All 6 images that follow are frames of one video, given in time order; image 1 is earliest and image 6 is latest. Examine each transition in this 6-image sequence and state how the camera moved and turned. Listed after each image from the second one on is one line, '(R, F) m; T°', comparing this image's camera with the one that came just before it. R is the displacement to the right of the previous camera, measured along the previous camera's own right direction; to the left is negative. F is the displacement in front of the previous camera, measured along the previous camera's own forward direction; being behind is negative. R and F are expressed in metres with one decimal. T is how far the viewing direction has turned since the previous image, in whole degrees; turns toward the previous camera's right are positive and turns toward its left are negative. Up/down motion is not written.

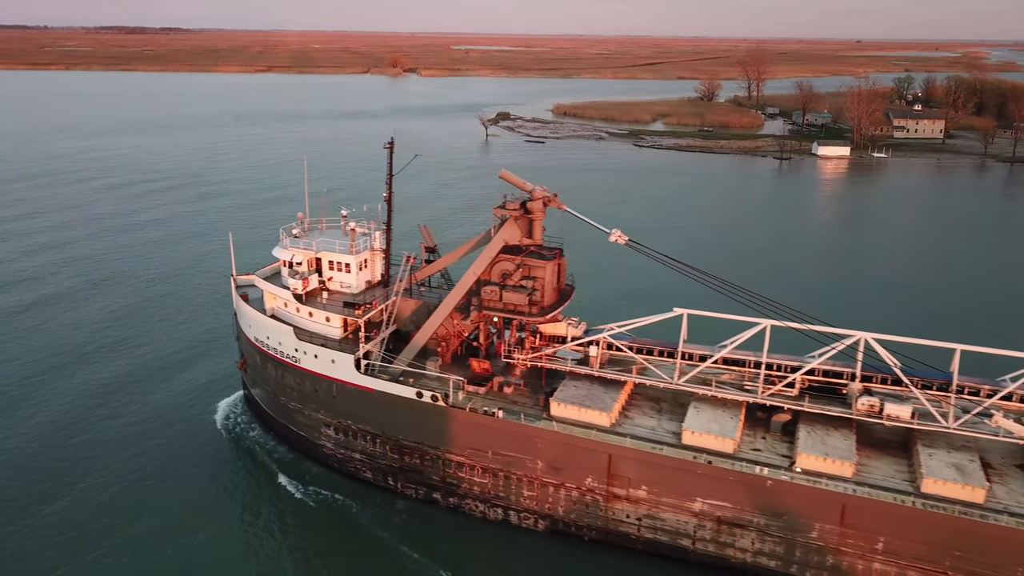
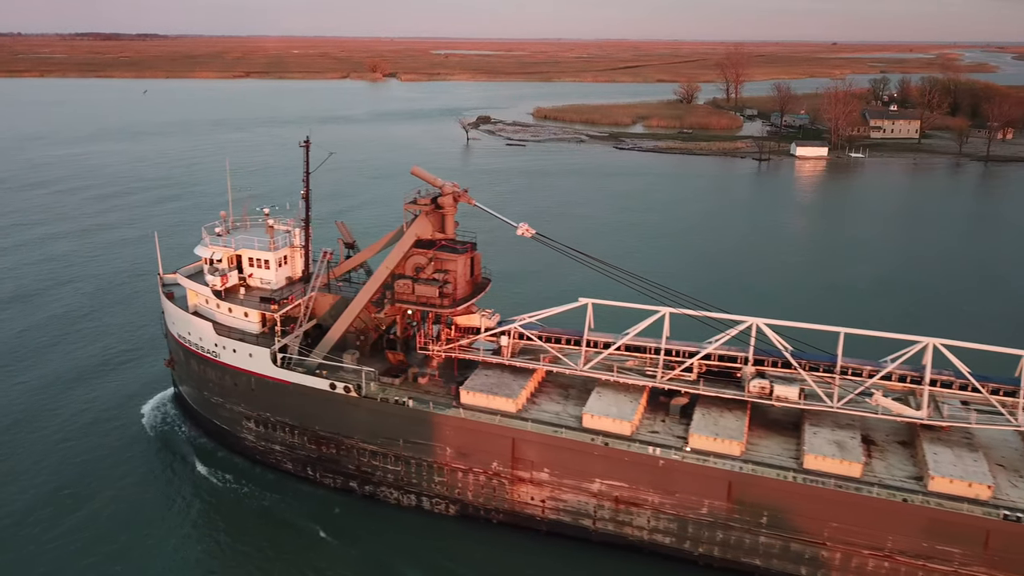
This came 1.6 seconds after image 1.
(+1.8, -0.5) m; +1°
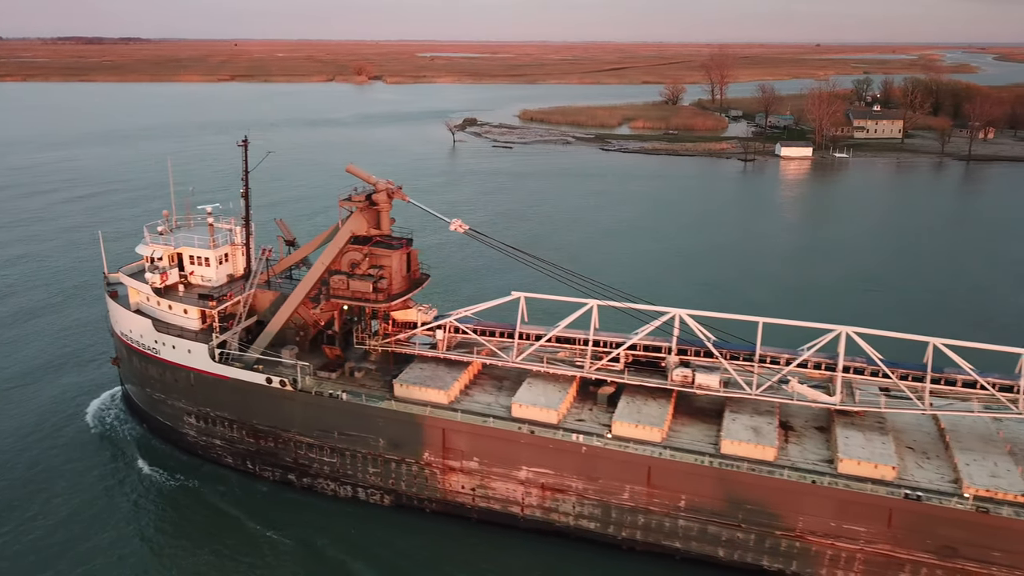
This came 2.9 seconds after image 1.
(+1.4, -0.4) m; +1°
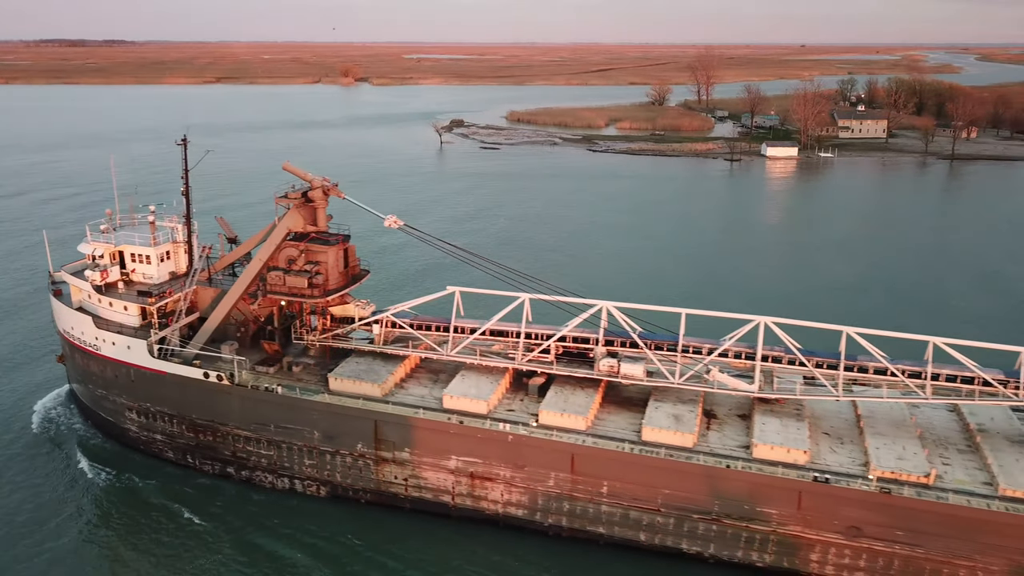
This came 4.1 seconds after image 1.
(+1.4, -0.4) m; +1°
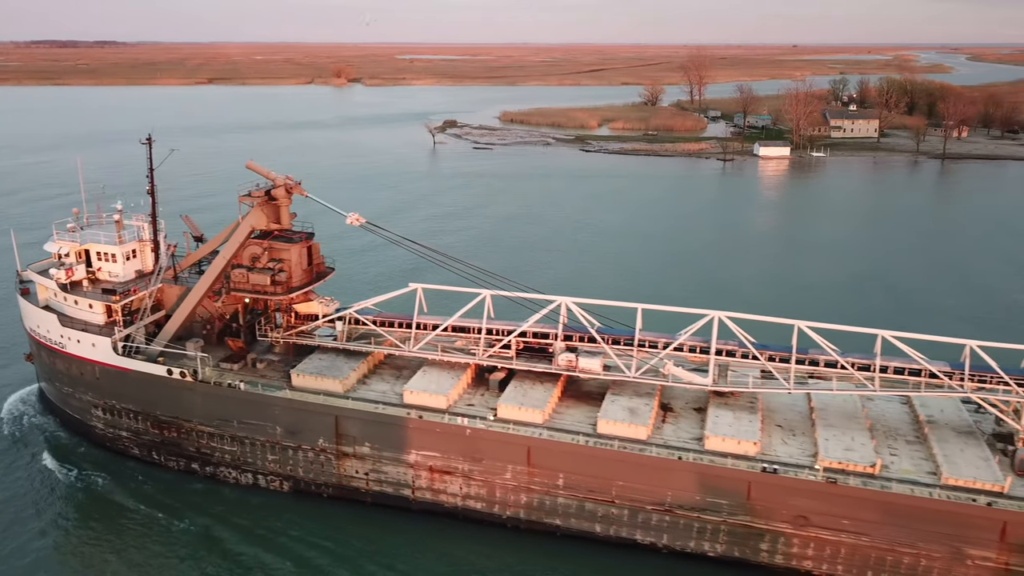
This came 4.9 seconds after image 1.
(+0.9, -0.2) m; 0°
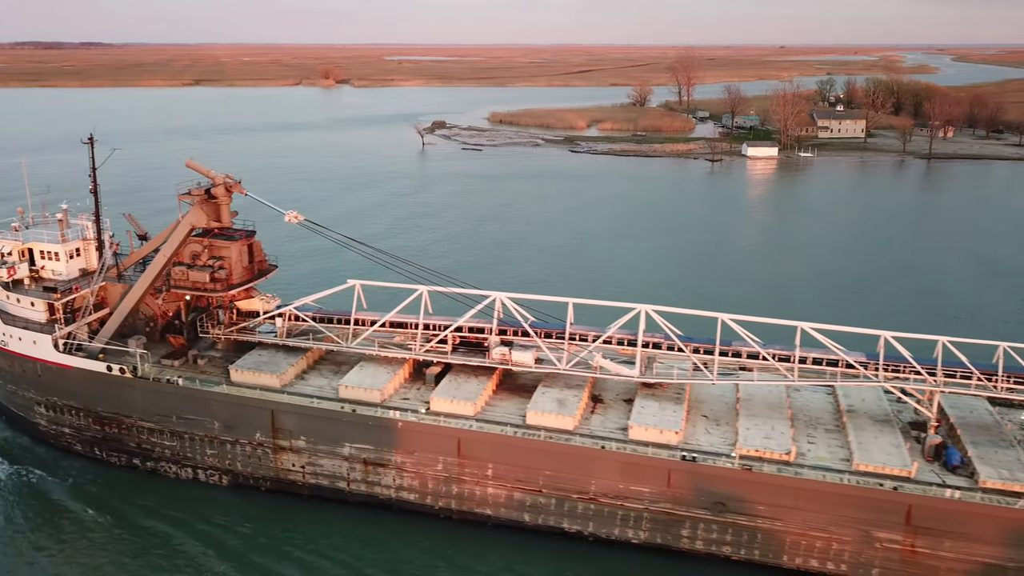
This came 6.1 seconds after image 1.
(+1.4, -0.3) m; +1°
